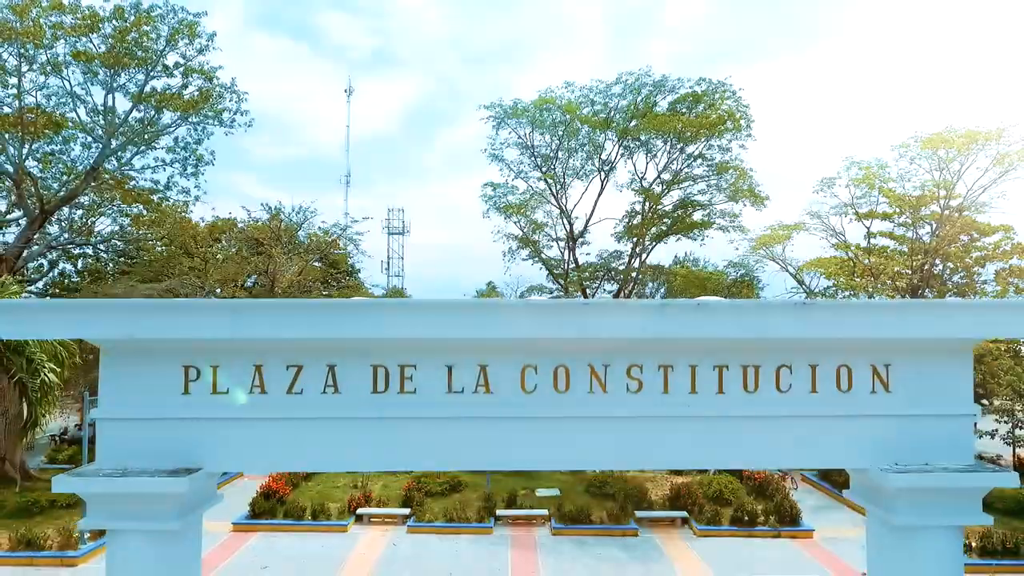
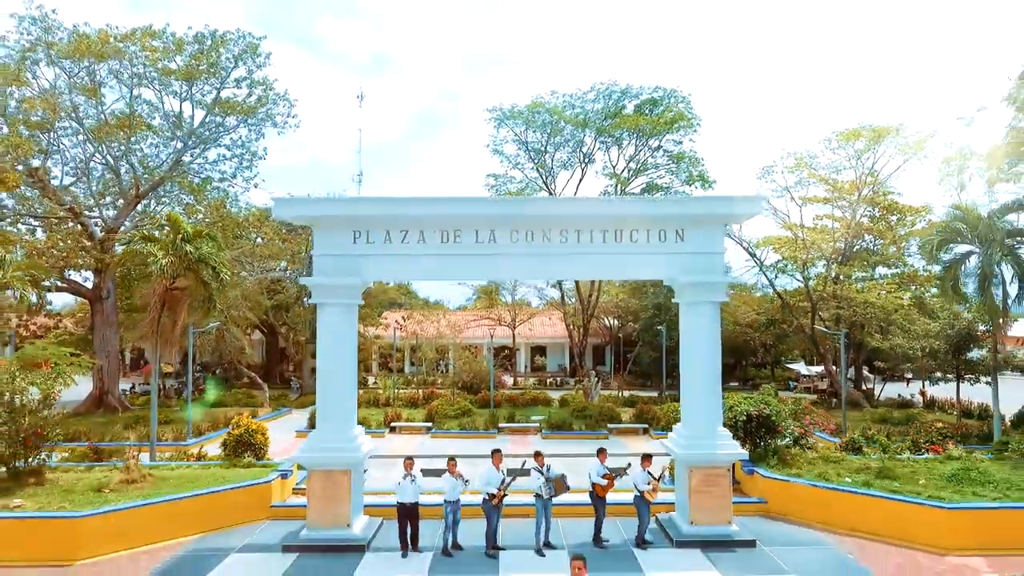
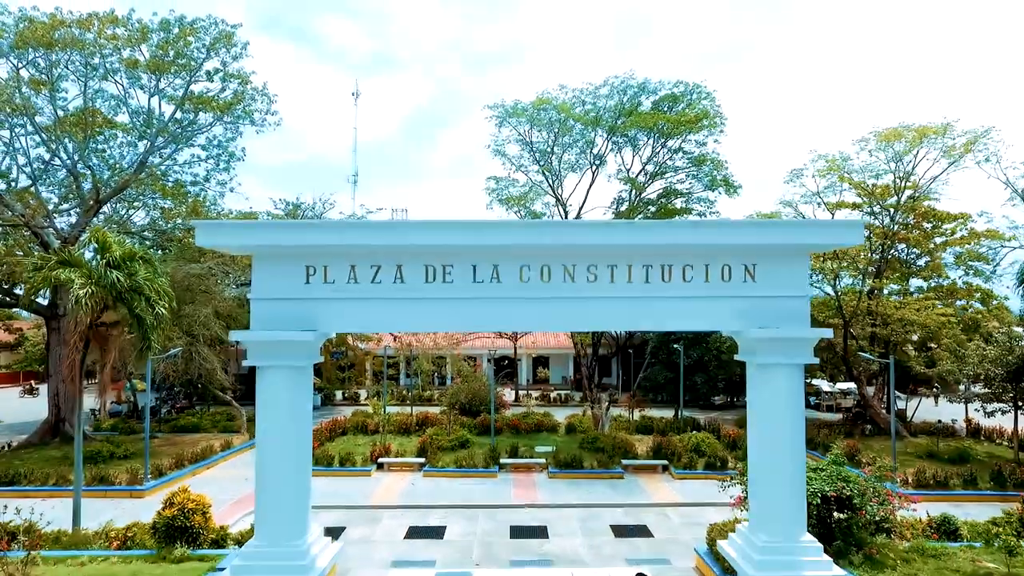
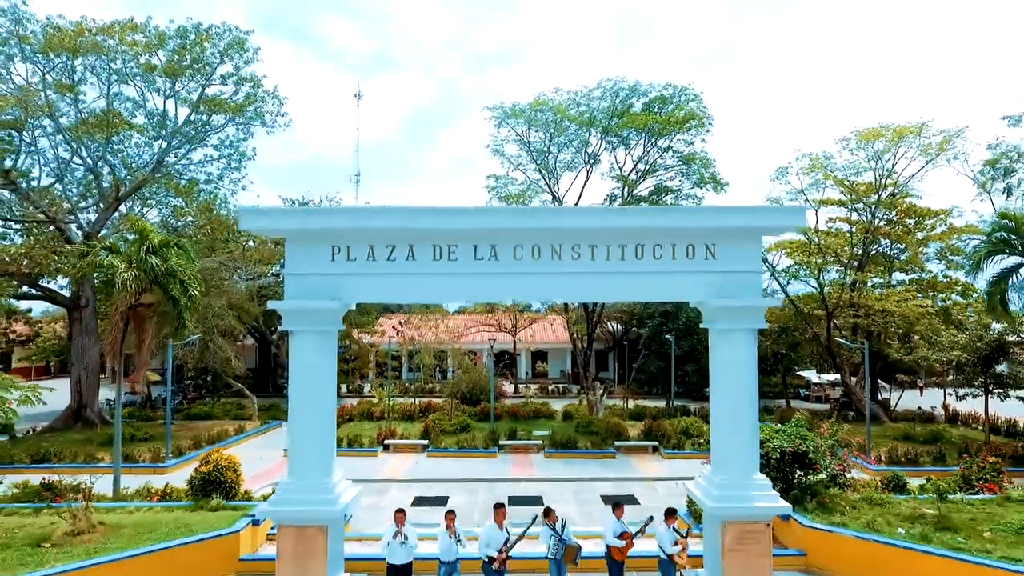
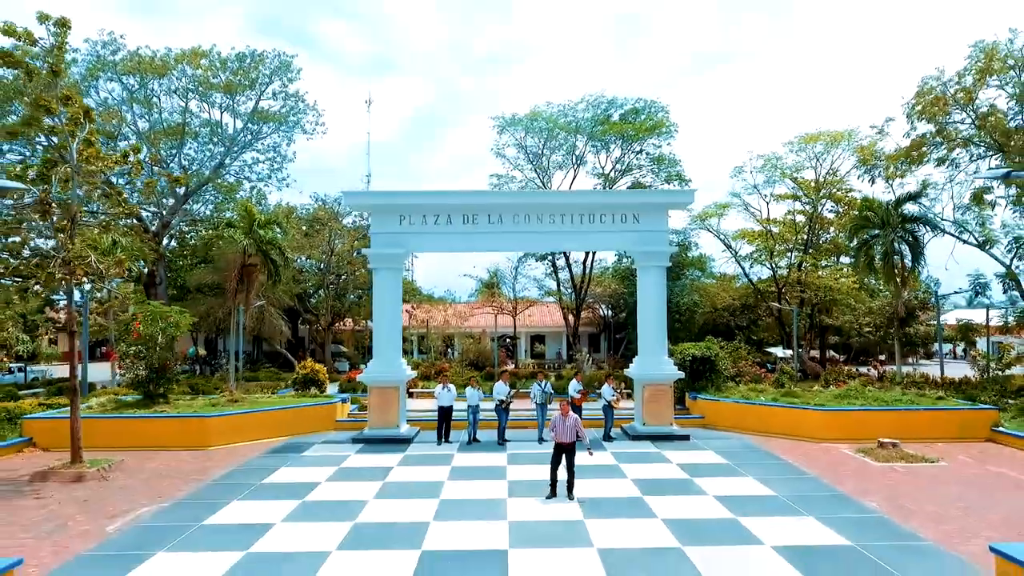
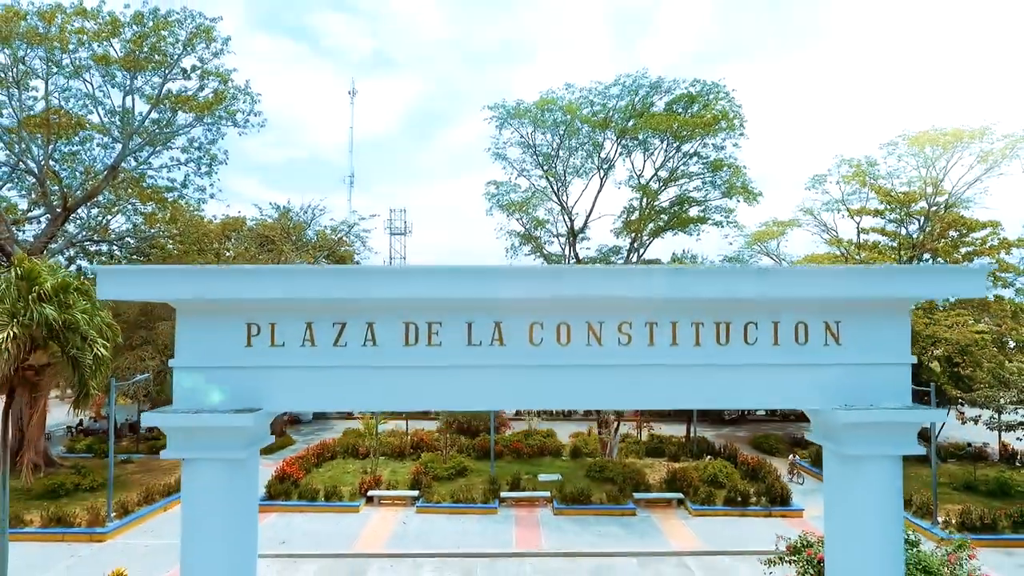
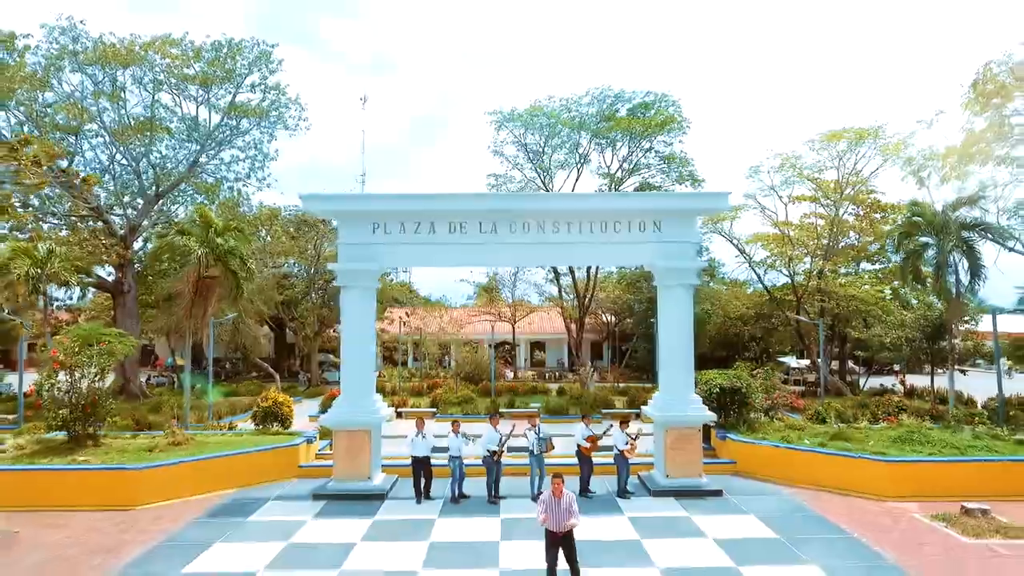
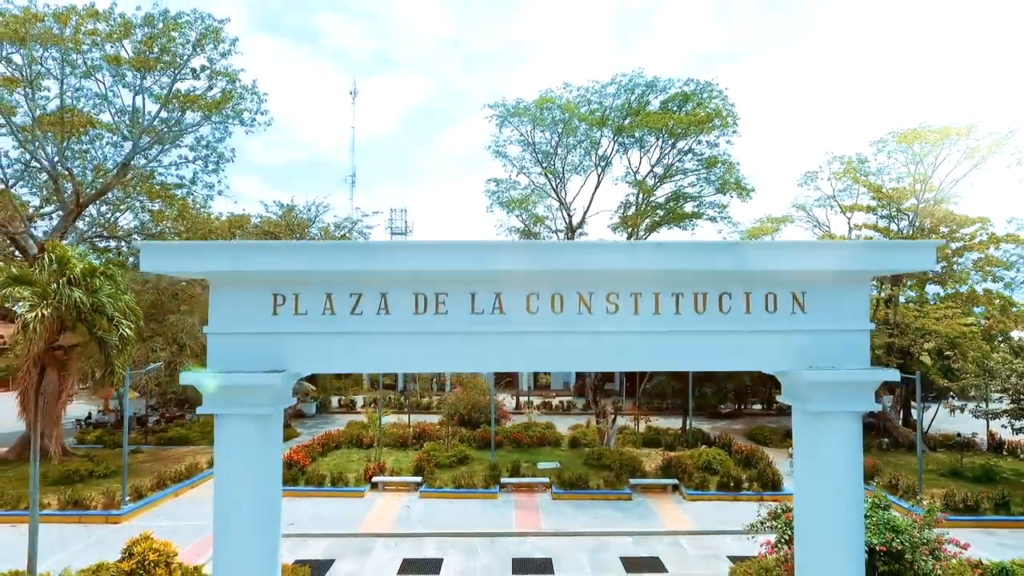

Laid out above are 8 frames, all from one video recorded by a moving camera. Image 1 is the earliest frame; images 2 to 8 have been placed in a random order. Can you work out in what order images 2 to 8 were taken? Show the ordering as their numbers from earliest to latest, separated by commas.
6, 8, 3, 4, 2, 7, 5
